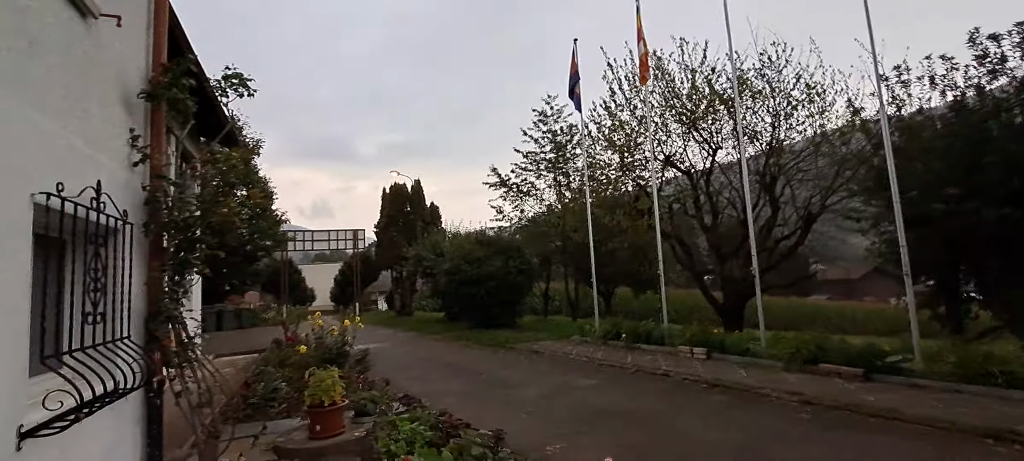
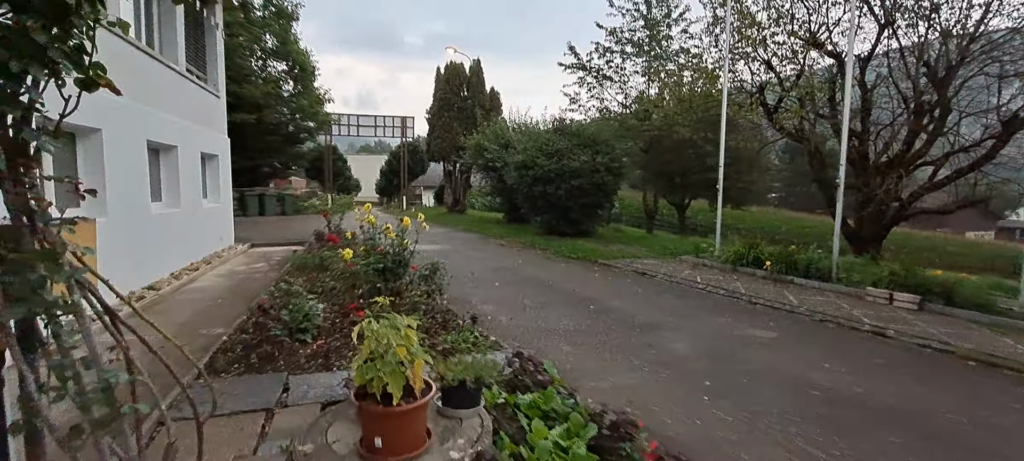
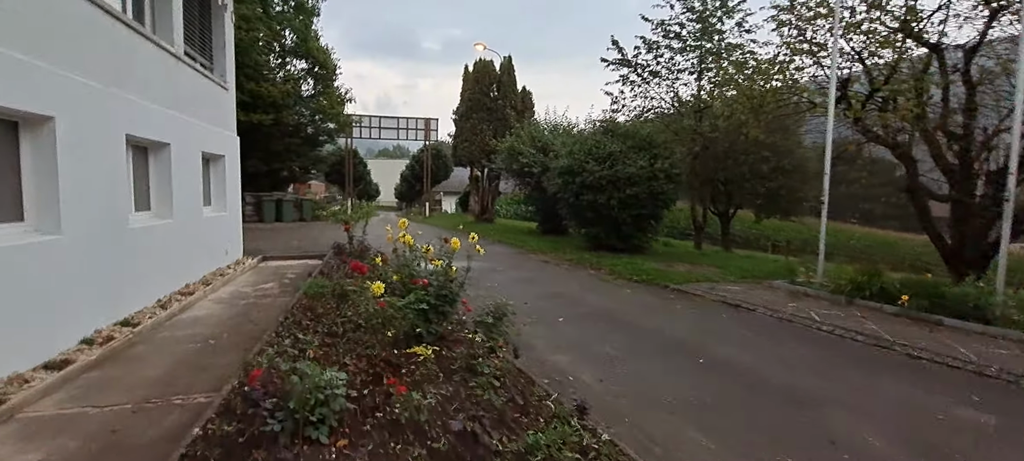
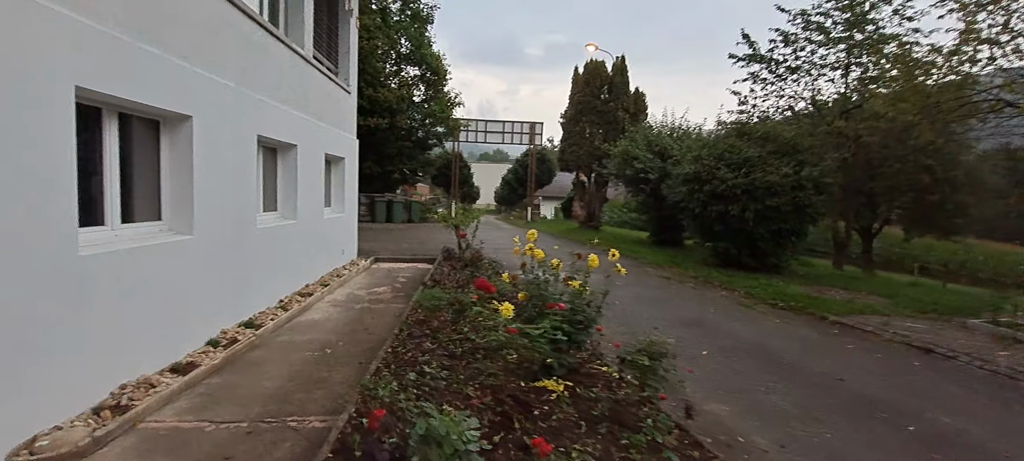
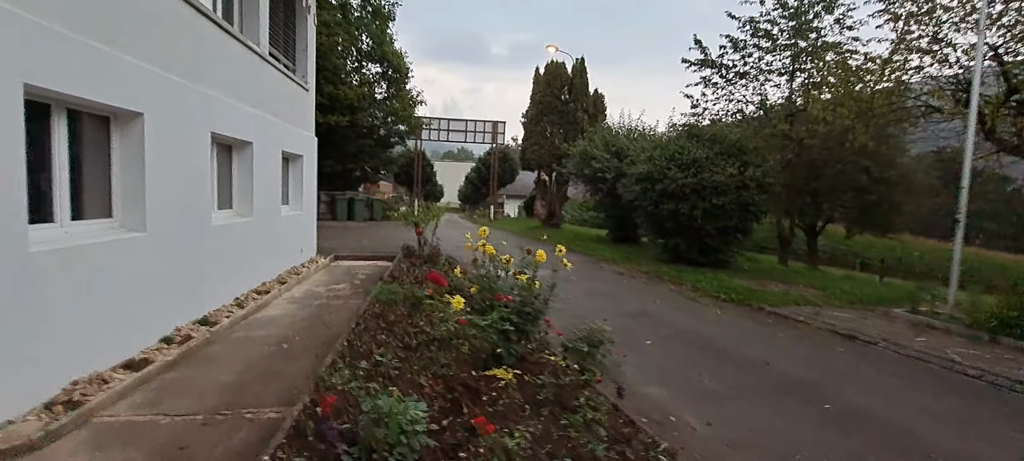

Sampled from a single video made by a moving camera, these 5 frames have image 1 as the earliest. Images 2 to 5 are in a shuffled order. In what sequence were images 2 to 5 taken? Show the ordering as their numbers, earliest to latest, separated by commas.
2, 3, 5, 4
